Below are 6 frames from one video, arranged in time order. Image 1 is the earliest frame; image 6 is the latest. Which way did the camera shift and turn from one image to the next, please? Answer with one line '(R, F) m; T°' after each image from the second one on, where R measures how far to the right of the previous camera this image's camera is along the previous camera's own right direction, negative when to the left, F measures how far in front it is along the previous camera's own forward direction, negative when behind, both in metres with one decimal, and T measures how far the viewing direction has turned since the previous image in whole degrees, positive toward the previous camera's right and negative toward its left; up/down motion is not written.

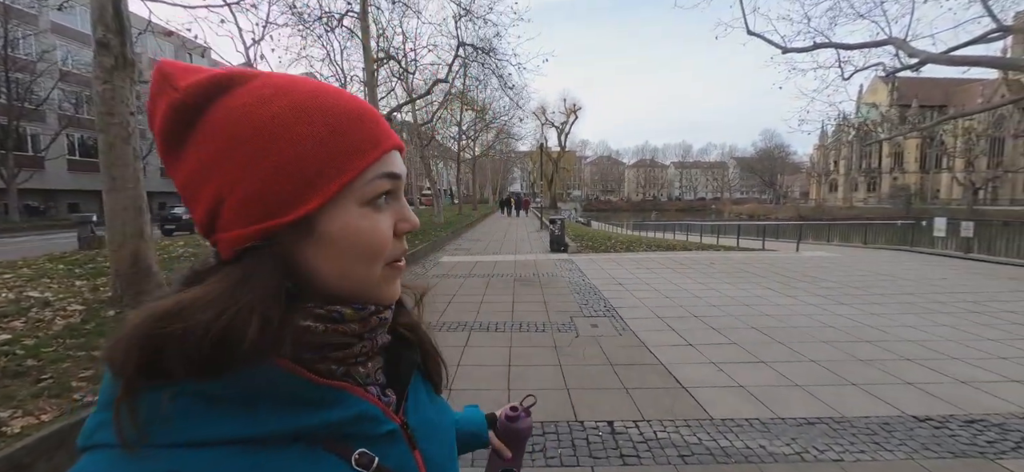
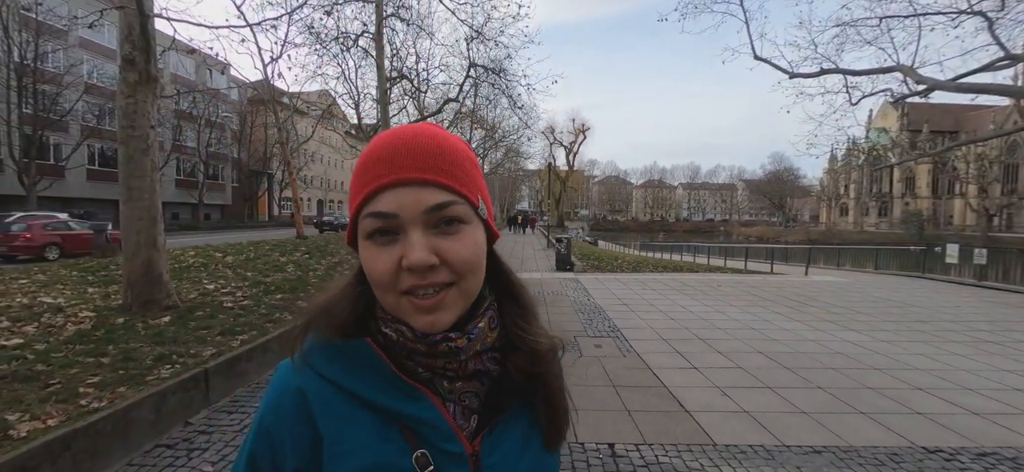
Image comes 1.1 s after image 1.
(0.0, 0.0) m; -1°
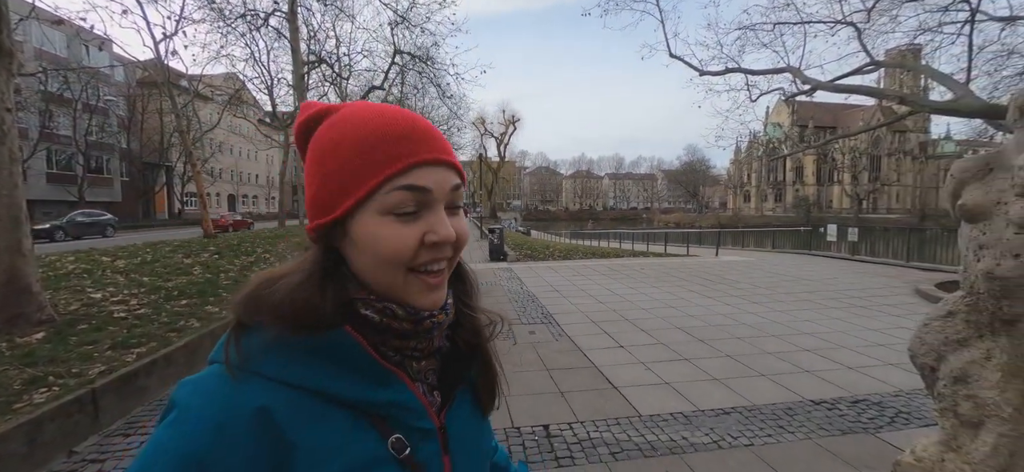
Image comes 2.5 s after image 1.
(+0.1, 0.0) m; +9°
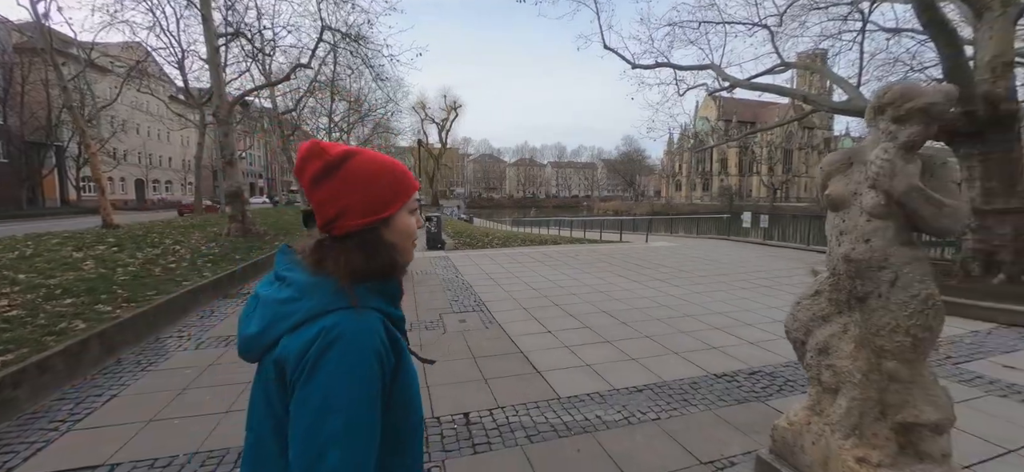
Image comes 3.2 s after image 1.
(+0.3, 0.0) m; +7°
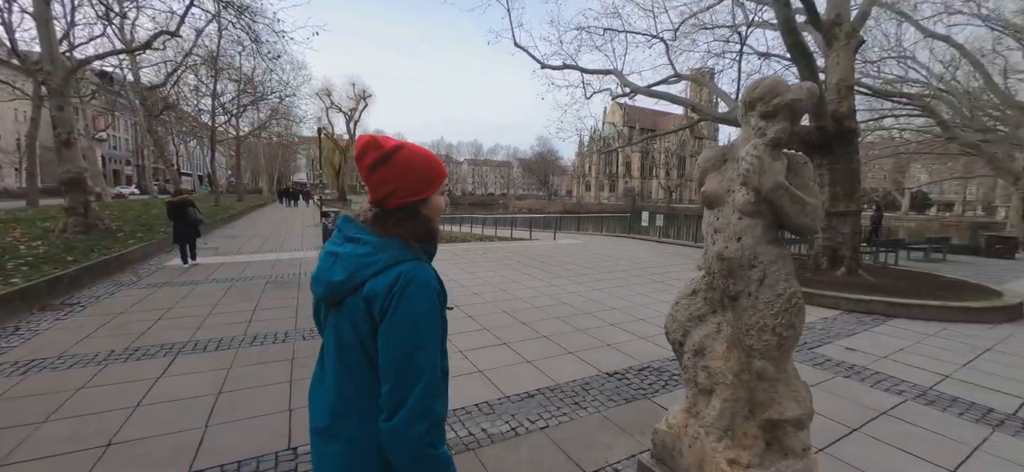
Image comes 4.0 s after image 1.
(+0.4, +0.3) m; +11°
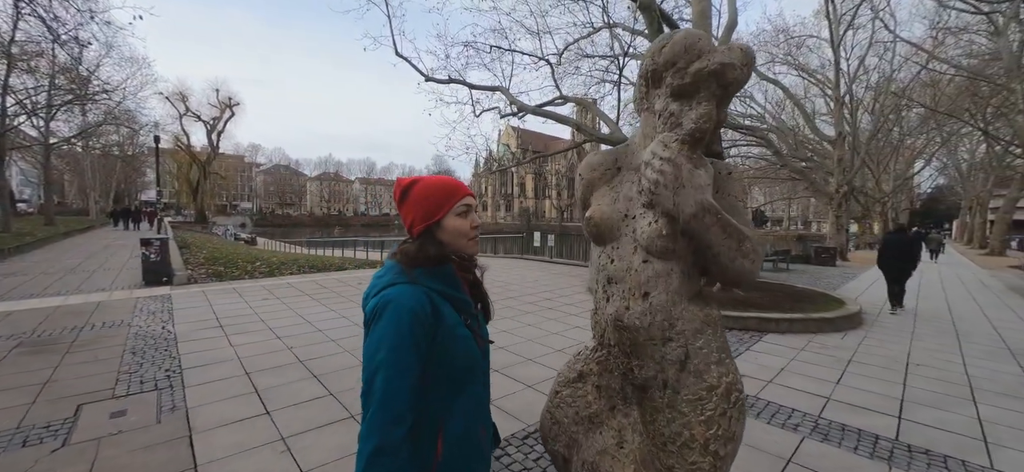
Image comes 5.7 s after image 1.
(+0.5, +0.9) m; +14°
